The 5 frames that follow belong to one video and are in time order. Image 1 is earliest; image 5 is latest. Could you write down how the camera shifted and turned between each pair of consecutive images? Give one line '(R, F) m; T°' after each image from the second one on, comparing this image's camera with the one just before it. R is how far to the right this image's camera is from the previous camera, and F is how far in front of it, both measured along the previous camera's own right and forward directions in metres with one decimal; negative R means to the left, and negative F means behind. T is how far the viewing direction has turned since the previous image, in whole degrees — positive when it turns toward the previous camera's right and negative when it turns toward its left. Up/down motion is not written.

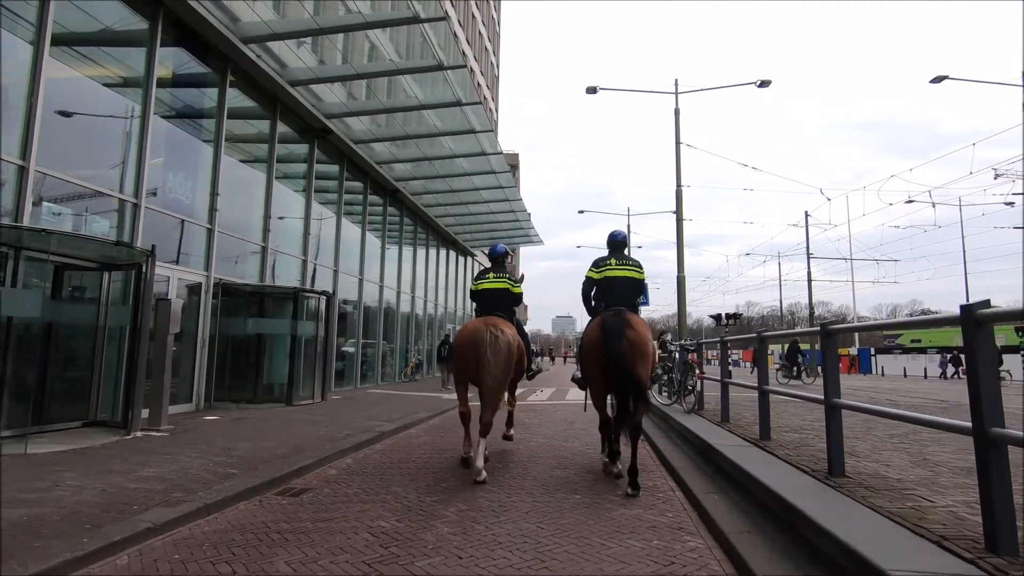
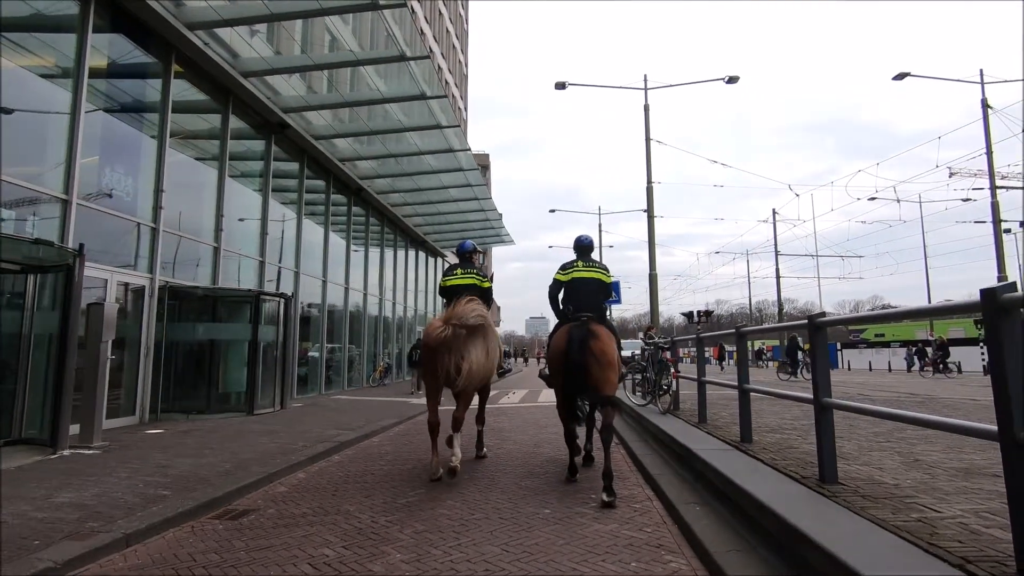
(+0.1, +0.5) m; +3°
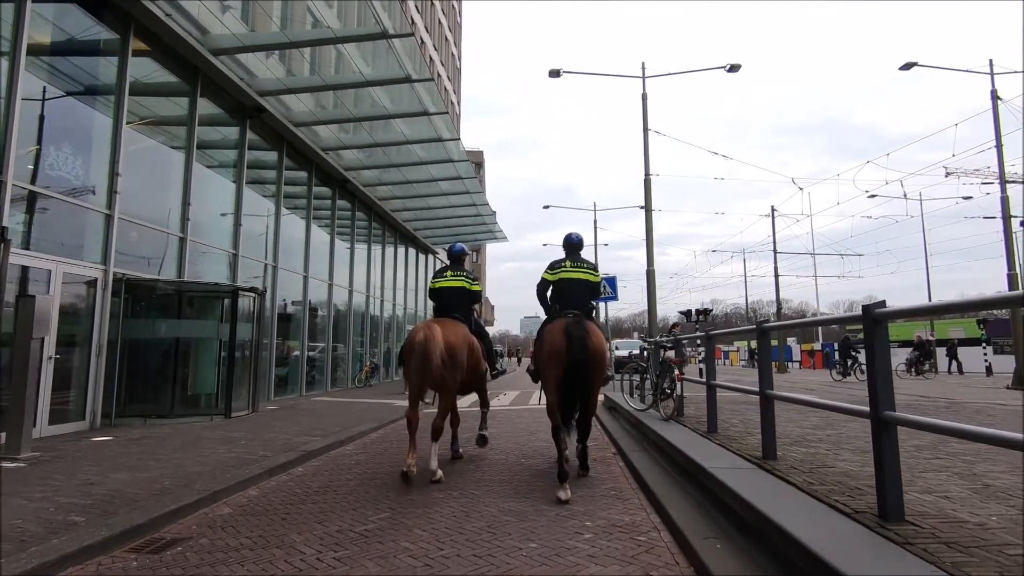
(+0.1, +0.8) m; 0°
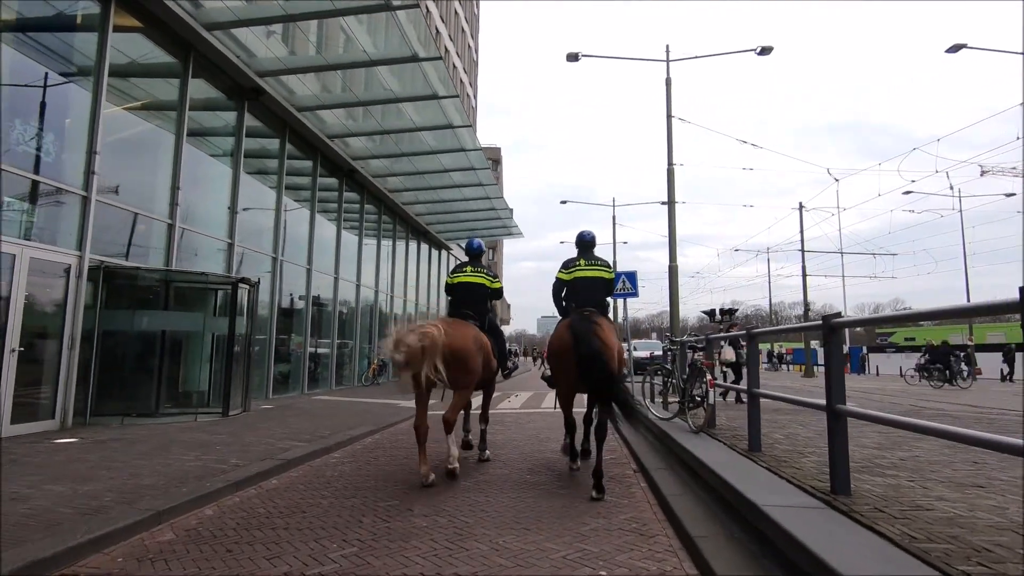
(+0.1, +0.9) m; -2°
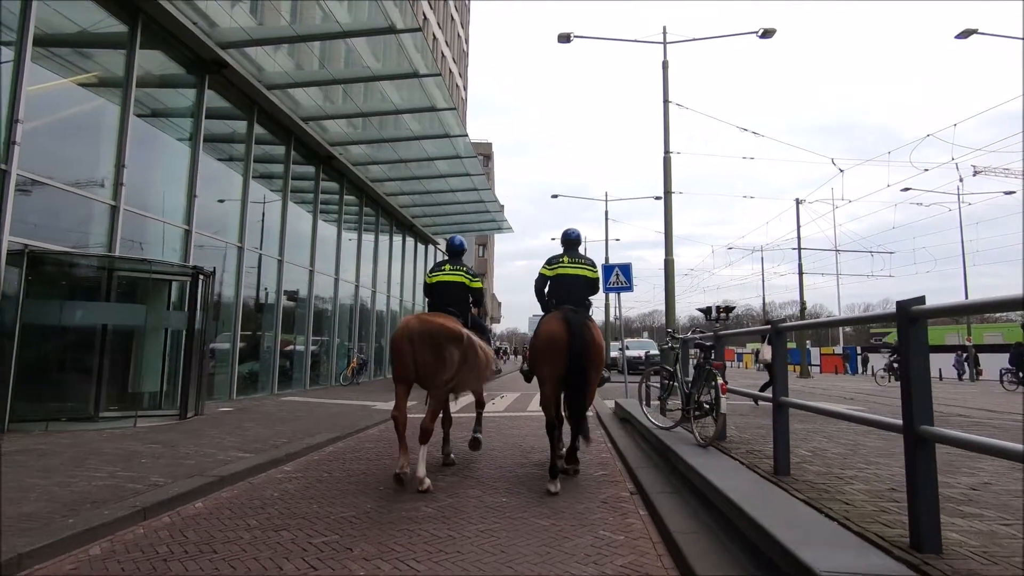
(+0.1, +1.0) m; +1°
